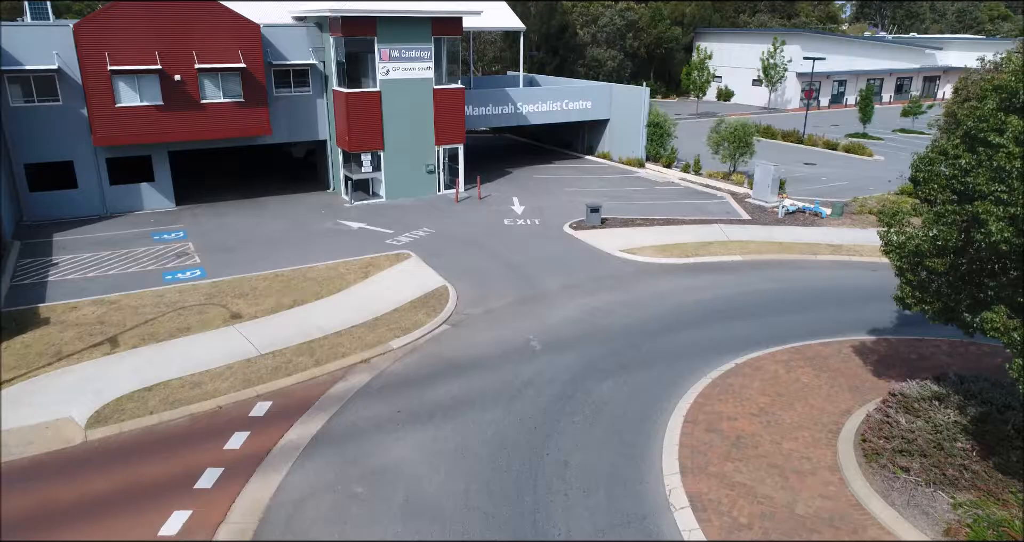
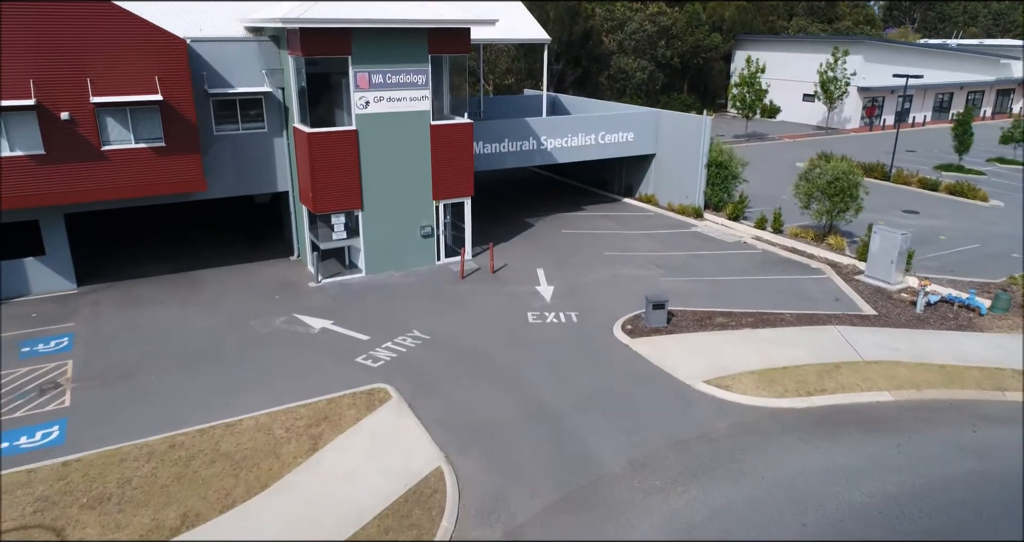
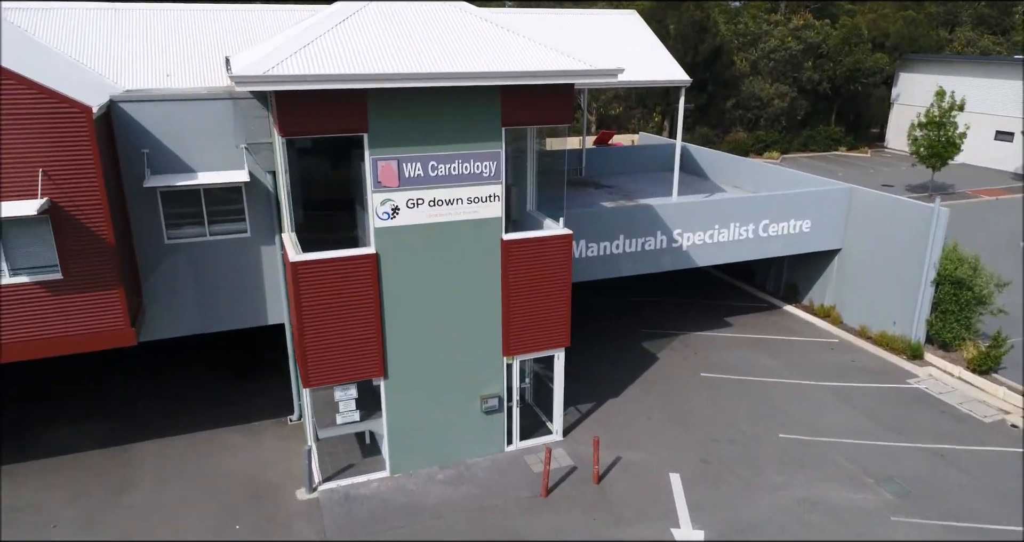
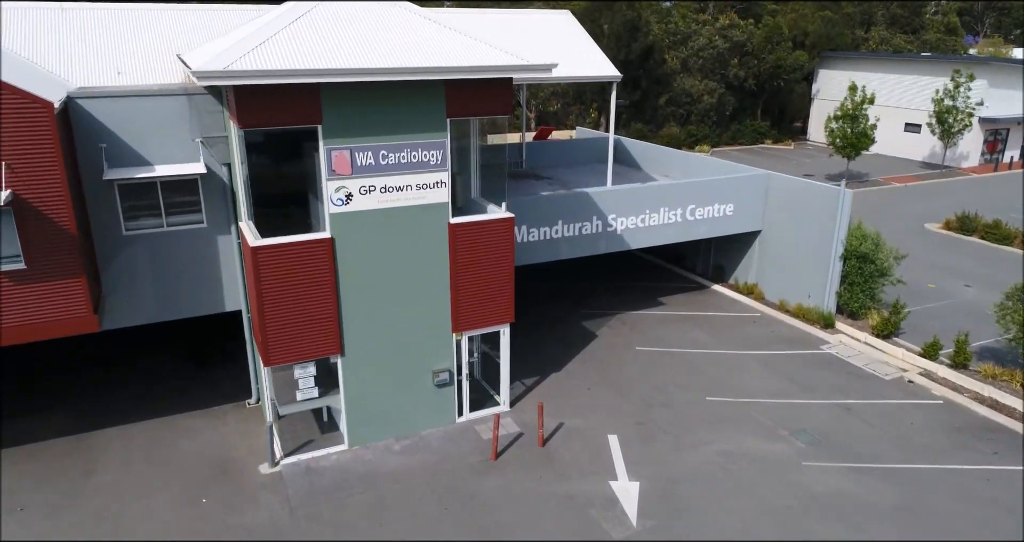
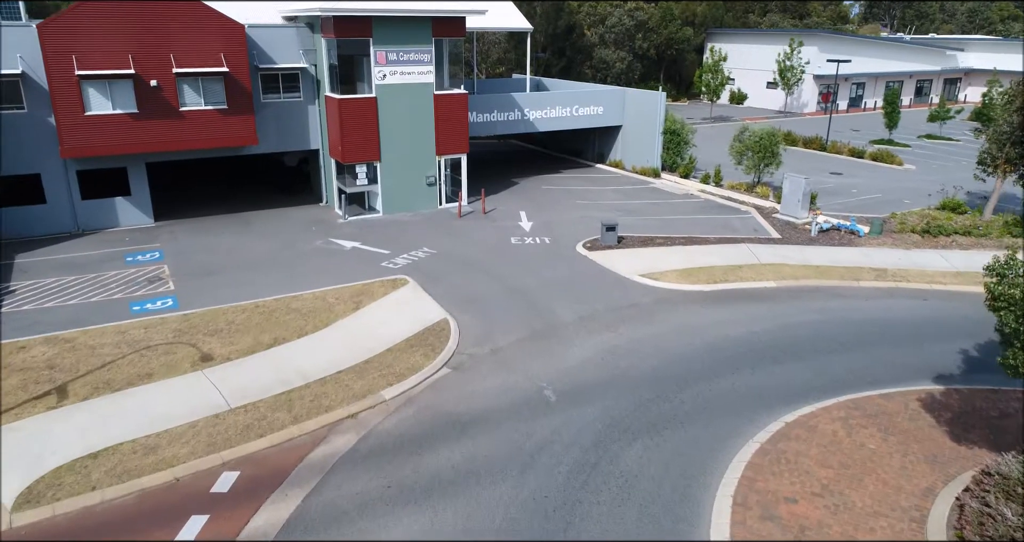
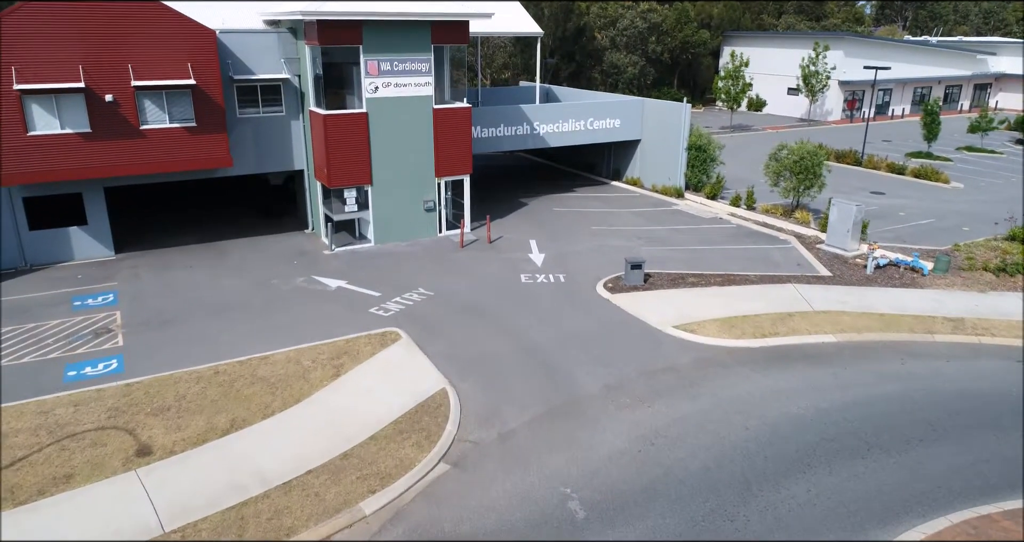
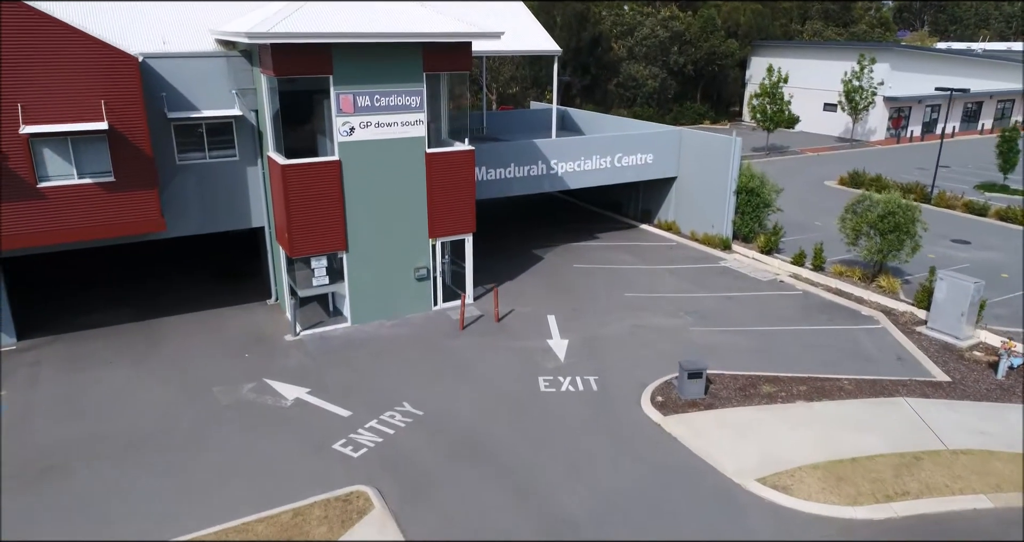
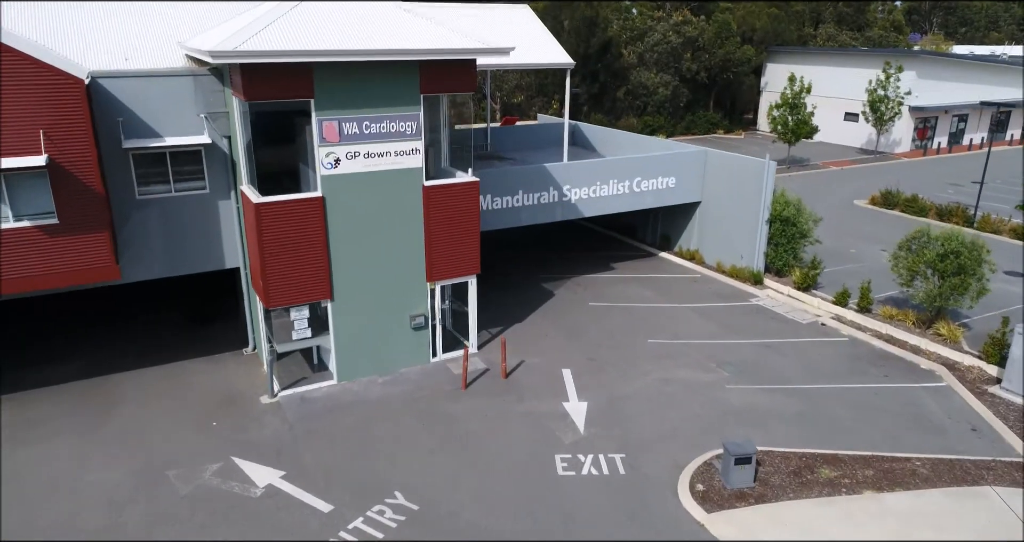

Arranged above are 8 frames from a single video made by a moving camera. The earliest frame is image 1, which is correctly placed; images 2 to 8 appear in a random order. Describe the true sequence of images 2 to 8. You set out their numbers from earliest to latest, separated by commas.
5, 6, 2, 7, 8, 4, 3
